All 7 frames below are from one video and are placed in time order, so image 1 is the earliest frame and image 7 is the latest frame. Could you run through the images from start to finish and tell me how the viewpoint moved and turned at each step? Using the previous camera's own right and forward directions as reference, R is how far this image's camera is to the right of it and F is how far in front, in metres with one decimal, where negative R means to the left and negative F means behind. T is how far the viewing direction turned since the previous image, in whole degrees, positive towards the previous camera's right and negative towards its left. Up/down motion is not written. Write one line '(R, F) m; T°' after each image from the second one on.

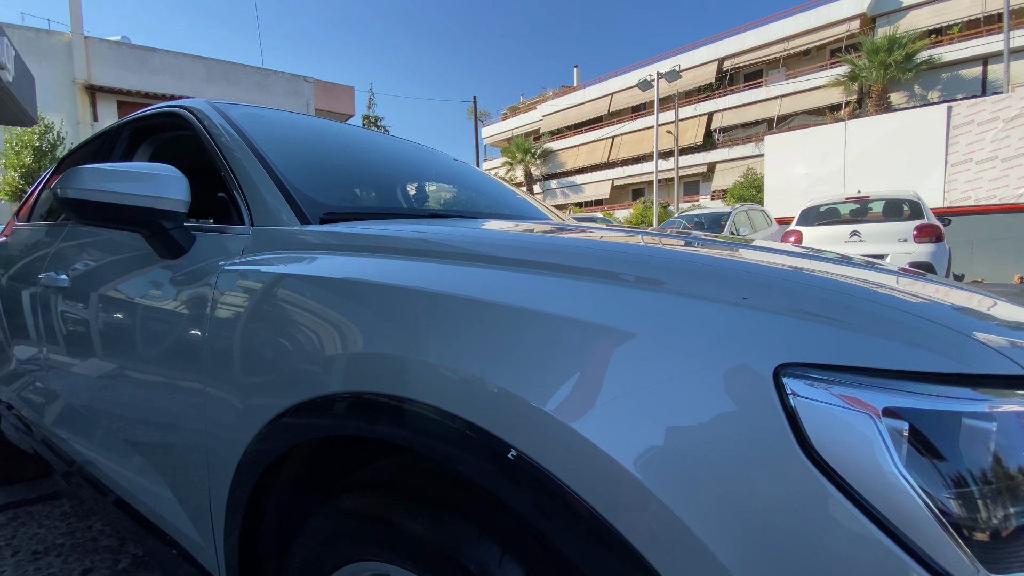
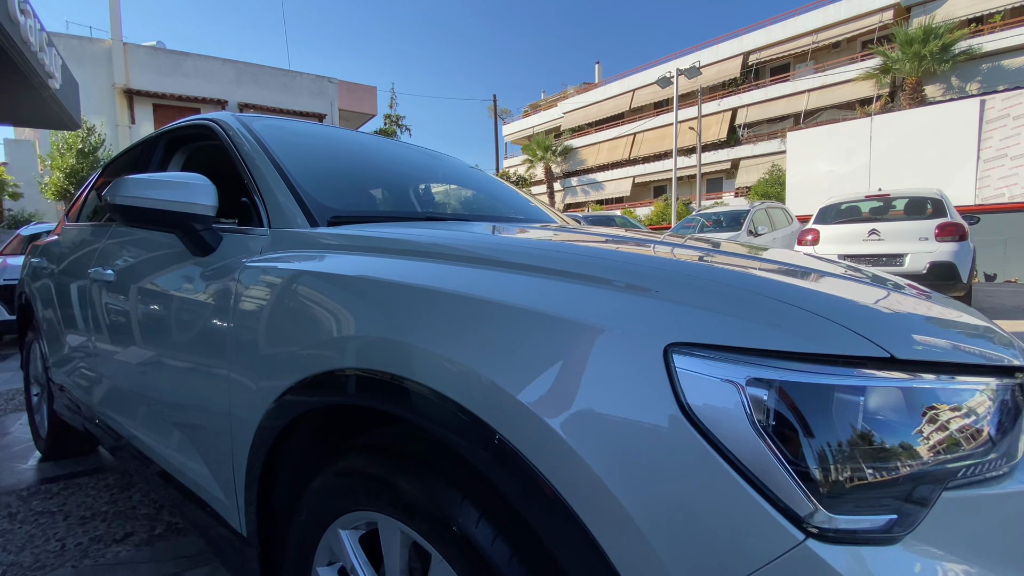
(+0.1, -0.2) m; -3°
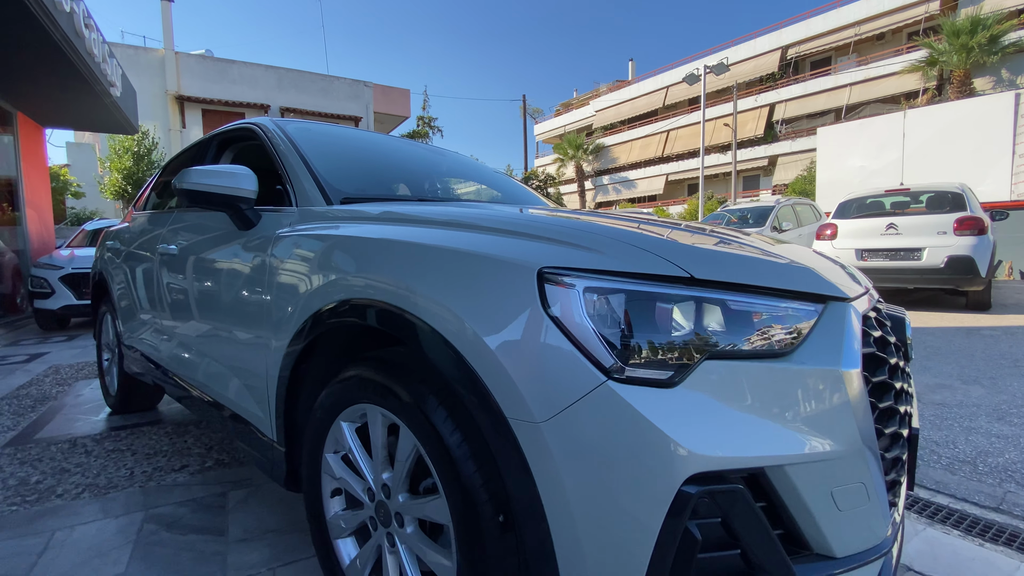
(+0.2, -0.4) m; -4°
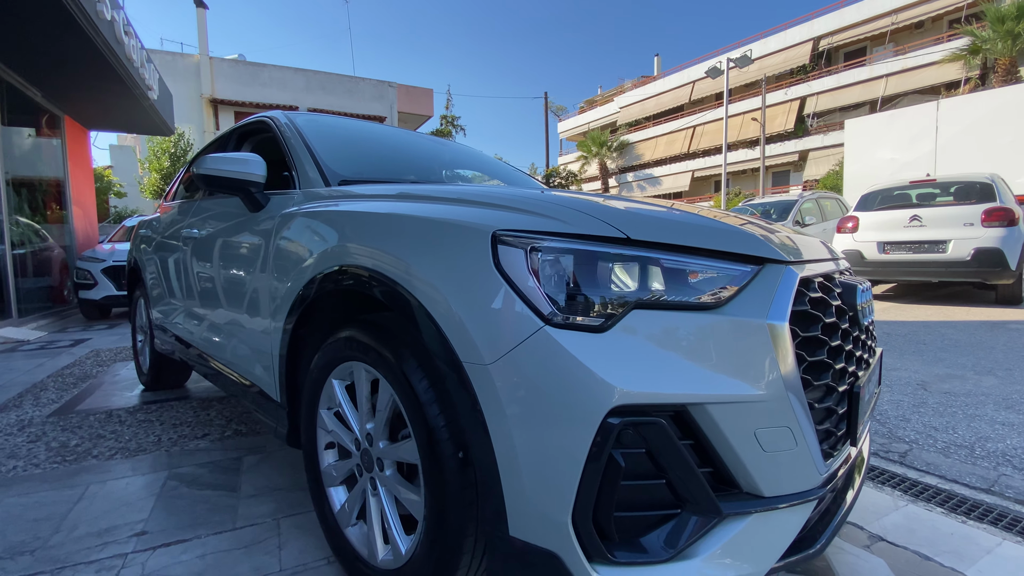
(+0.2, -0.1) m; -3°
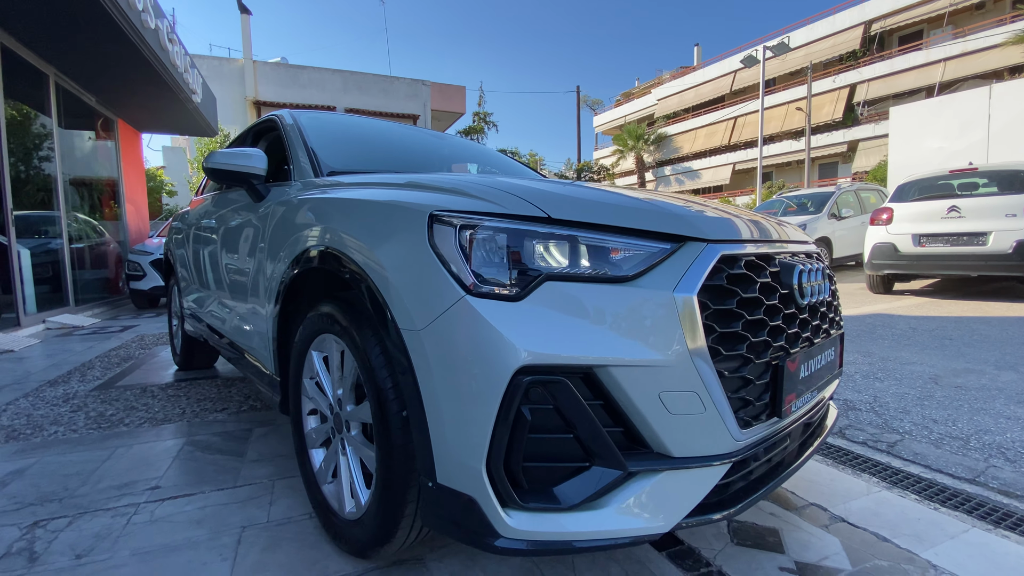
(+0.3, -0.1) m; -4°
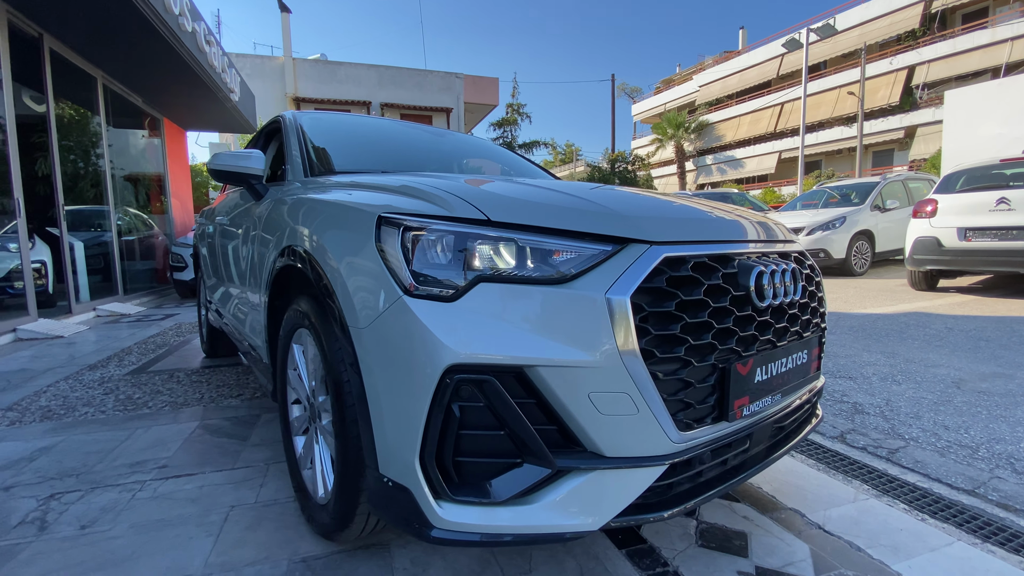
(+0.3, 0.0) m; -4°
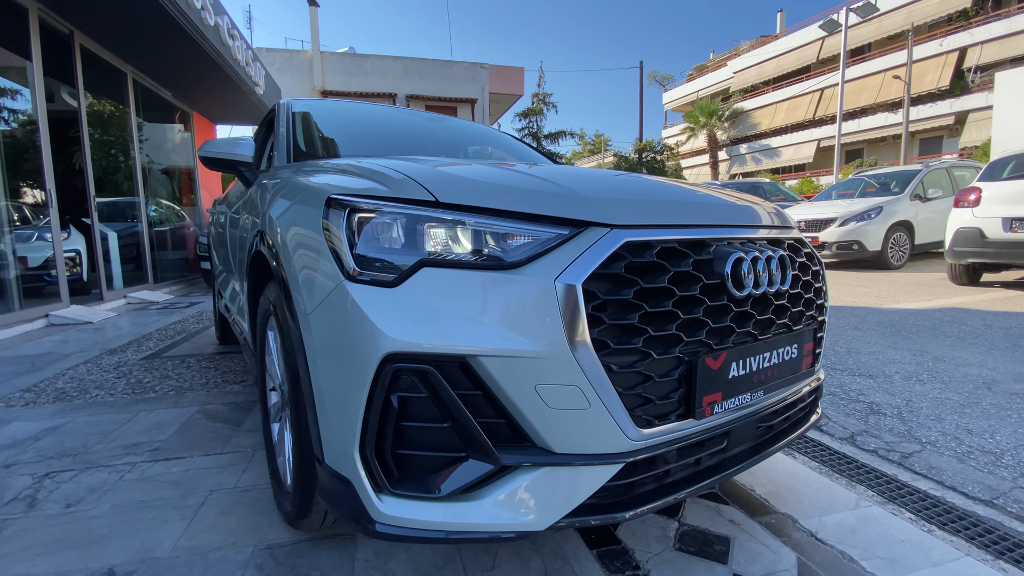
(+0.2, +0.1) m; -3°
